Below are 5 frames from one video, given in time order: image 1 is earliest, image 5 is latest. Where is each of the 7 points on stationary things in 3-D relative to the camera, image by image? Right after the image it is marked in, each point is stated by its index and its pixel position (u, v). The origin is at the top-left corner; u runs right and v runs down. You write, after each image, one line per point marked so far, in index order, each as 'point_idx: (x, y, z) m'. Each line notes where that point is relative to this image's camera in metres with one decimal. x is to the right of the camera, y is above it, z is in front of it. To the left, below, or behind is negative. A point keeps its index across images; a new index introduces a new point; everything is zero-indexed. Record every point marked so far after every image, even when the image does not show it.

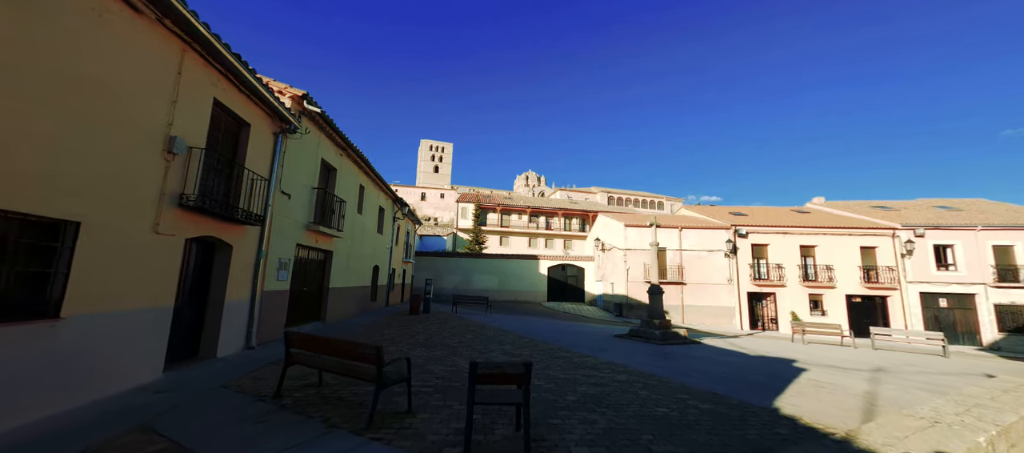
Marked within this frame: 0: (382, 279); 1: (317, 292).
0: (-5.9, -2.4, +16.9) m
1: (-5.6, -1.9, +10.6) m
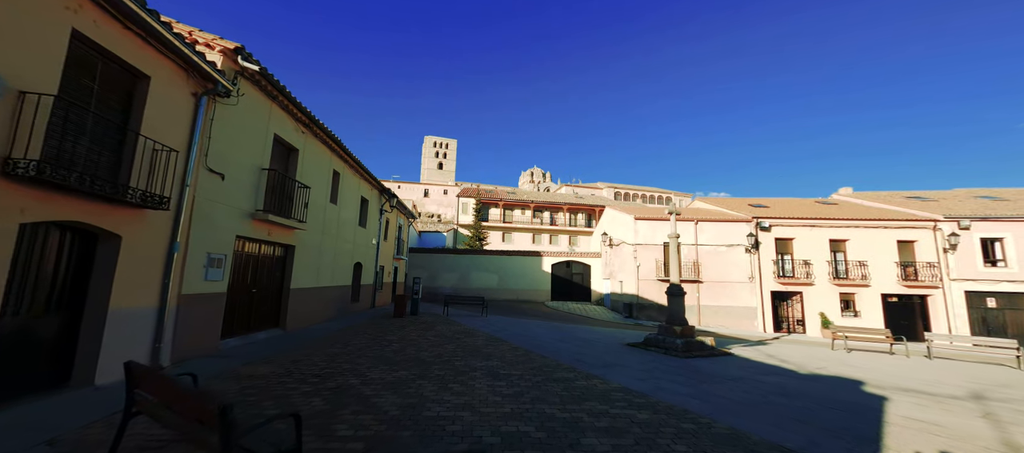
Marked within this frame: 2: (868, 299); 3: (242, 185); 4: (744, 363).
0: (-6.0, -2.1, +15.3) m
1: (-5.8, -1.7, +9.0) m
2: (+17.4, -3.6, +18.3) m
3: (-5.3, +0.8, +7.4) m
4: (+4.7, -2.8, +7.6) m
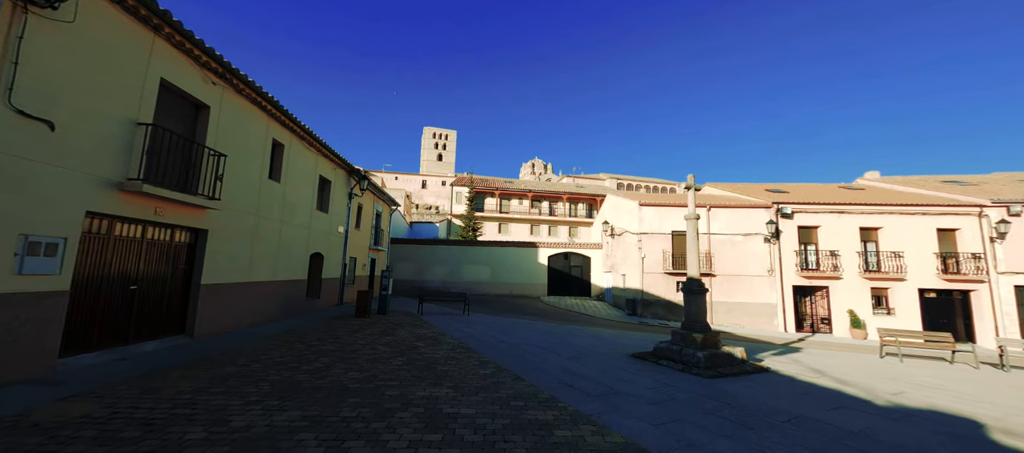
0: (-6.5, -1.6, +13.3) m
1: (-6.3, -1.2, +7.0) m
2: (+16.9, -3.0, +16.2) m
3: (-5.9, +1.2, +5.3) m
4: (+4.2, -2.4, +5.6) m
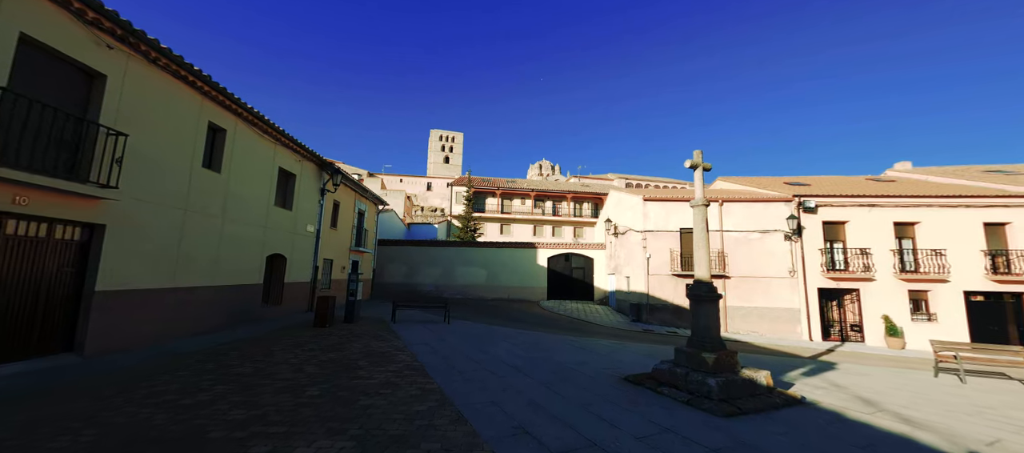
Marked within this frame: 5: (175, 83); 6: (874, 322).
0: (-6.9, -1.5, +12.0) m
1: (-6.9, -1.1, +5.7) m
2: (+16.5, -2.8, +14.2) m
3: (-6.6, +1.3, +4.0) m
4: (+3.5, -2.2, +4.0) m
5: (-6.6, +2.8, +7.3) m
6: (+14.0, -3.7, +14.5) m
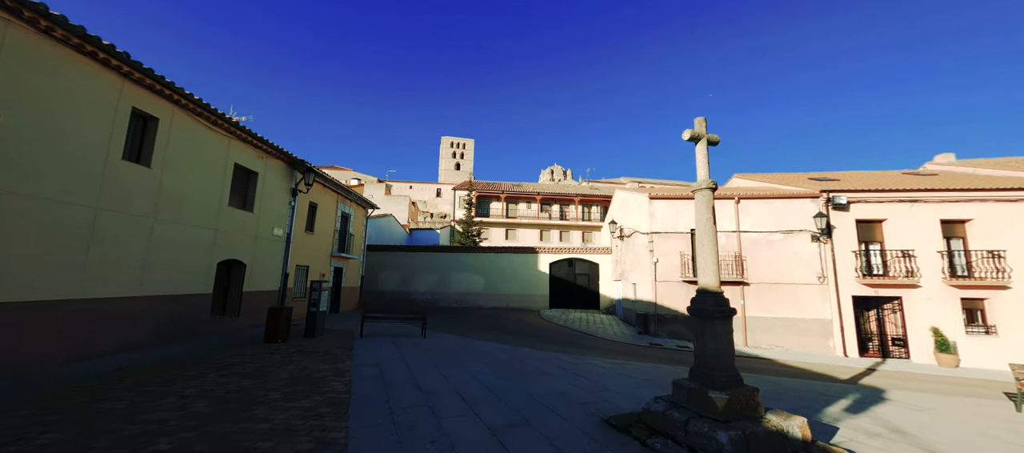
0: (-7.3, -1.6, +10.9) m
1: (-7.6, -1.1, +4.6) m
2: (+16.2, -2.7, +12.2) m
3: (-7.3, +1.4, +2.9) m
4: (+2.8, -2.1, +2.5) m
5: (-7.2, +2.8, +6.2) m
6: (+13.7, -3.6, +12.5) m
